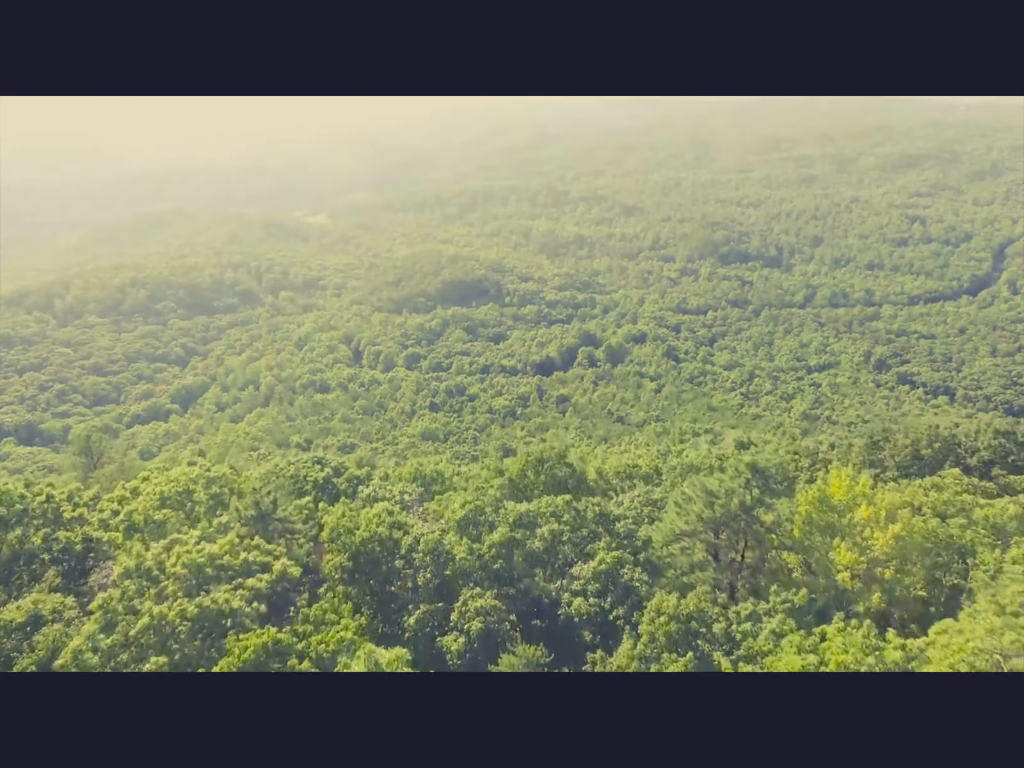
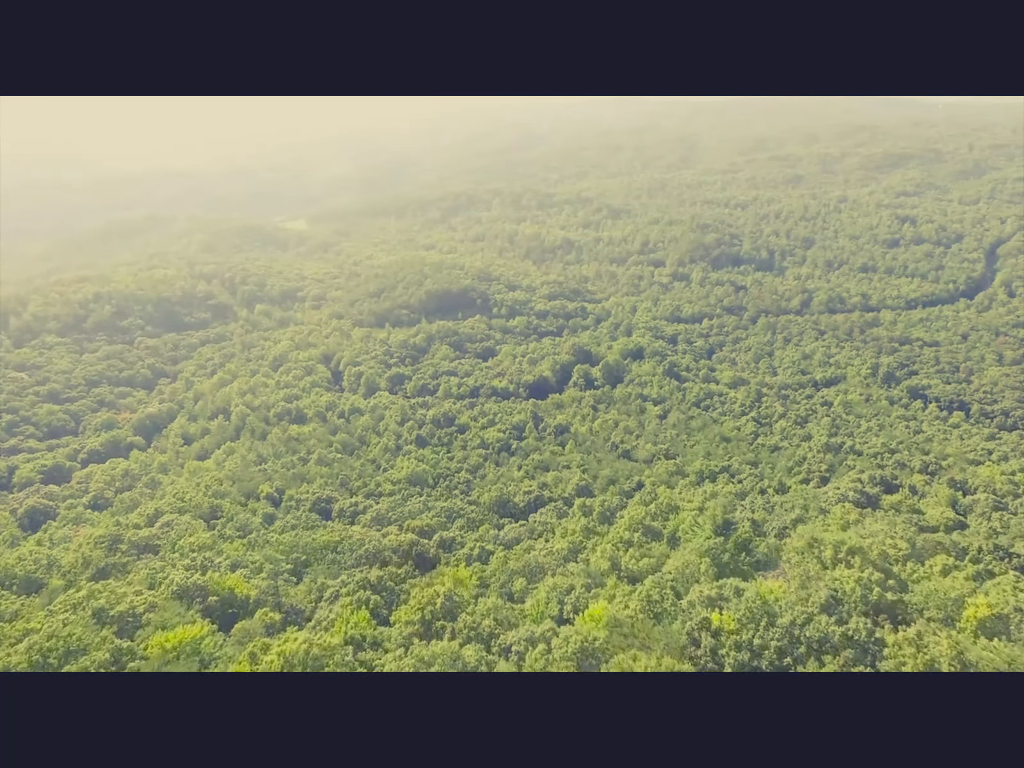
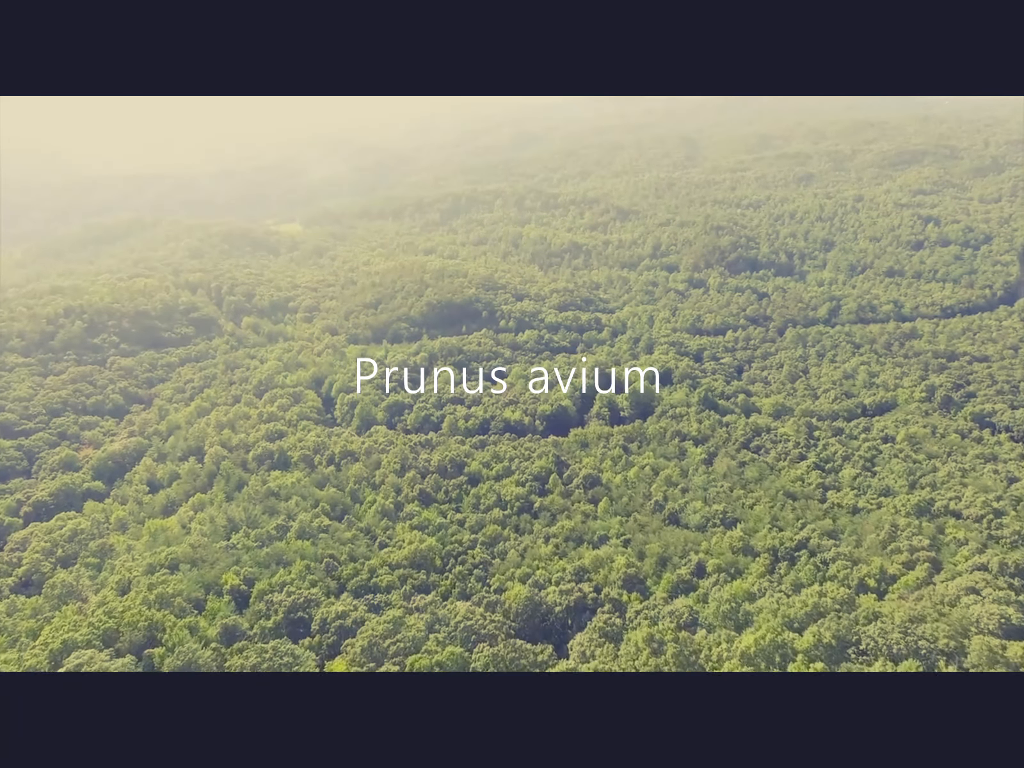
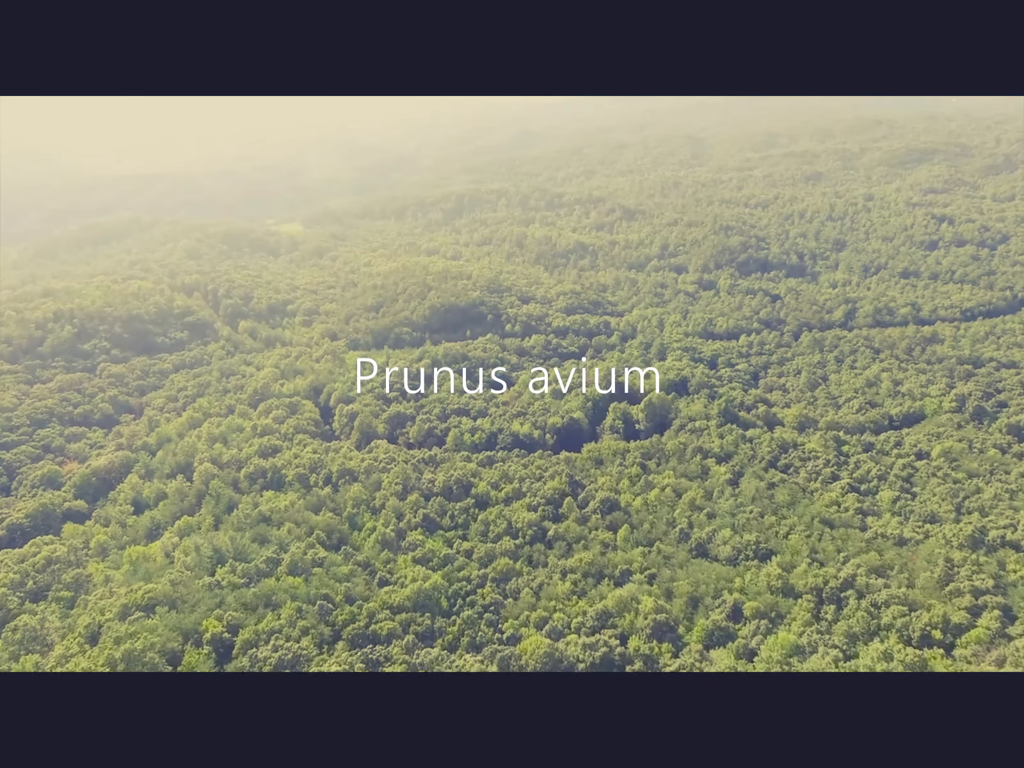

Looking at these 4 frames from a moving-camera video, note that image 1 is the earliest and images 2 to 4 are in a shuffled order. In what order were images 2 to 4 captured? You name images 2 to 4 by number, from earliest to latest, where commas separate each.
2, 3, 4
